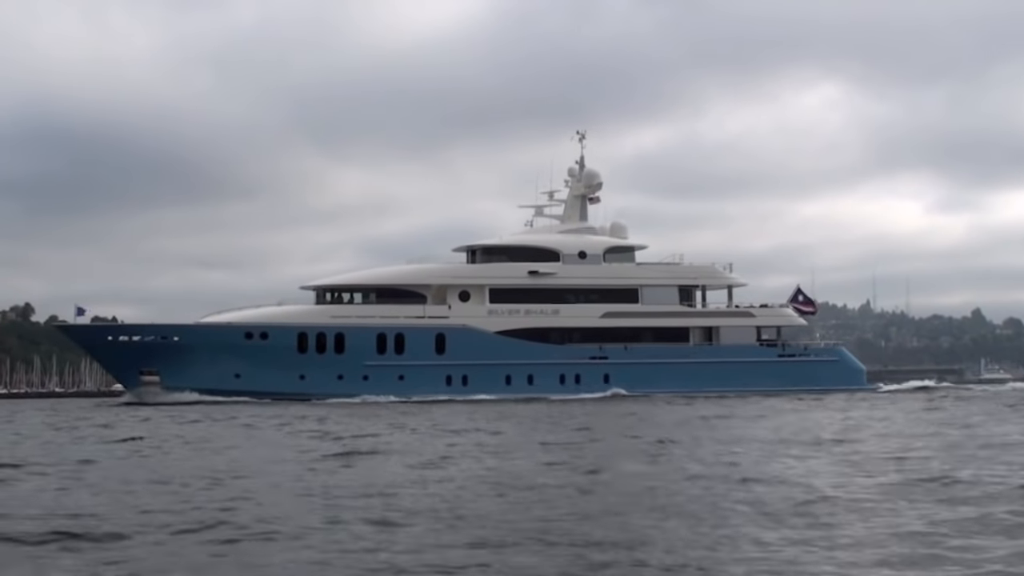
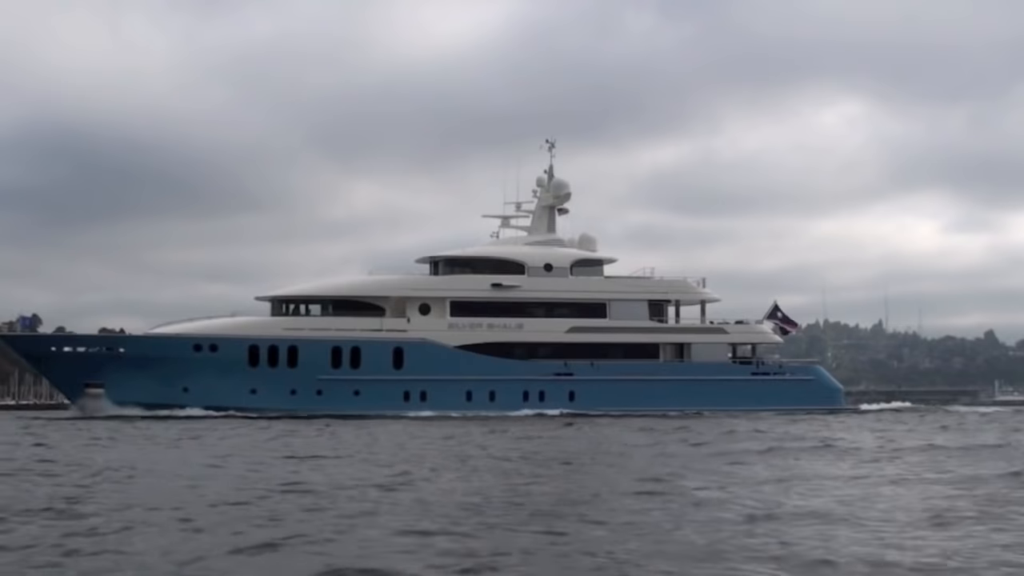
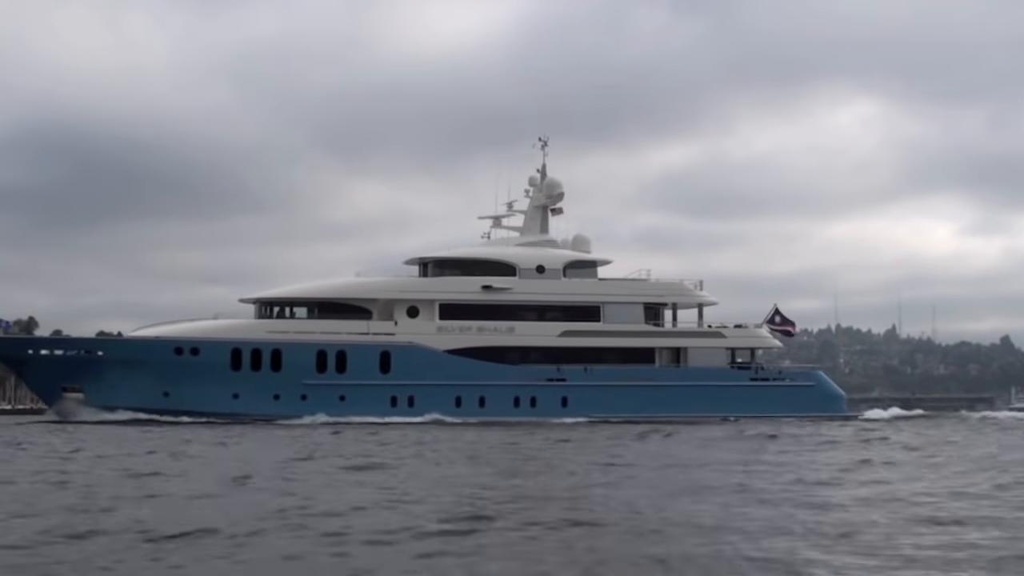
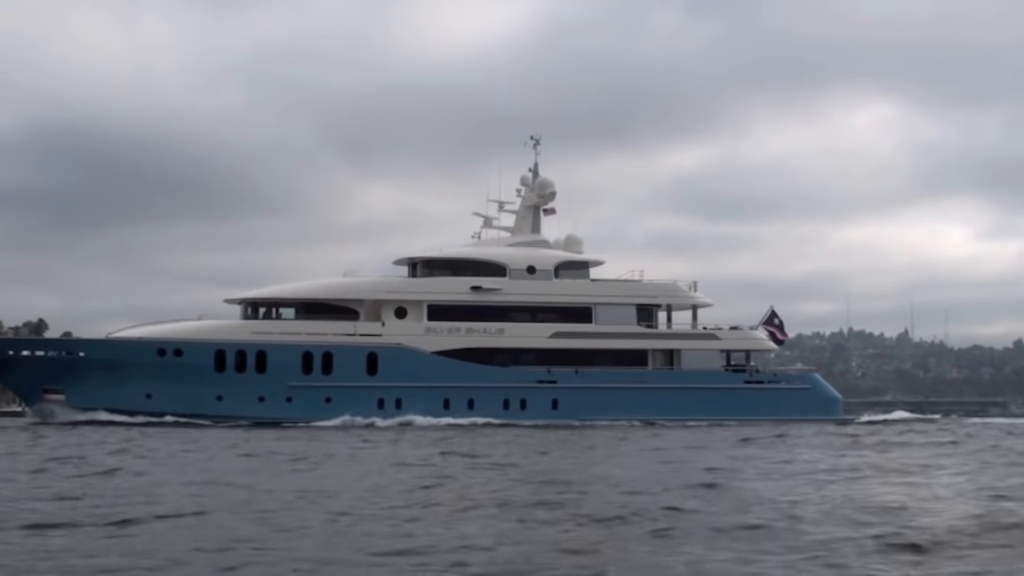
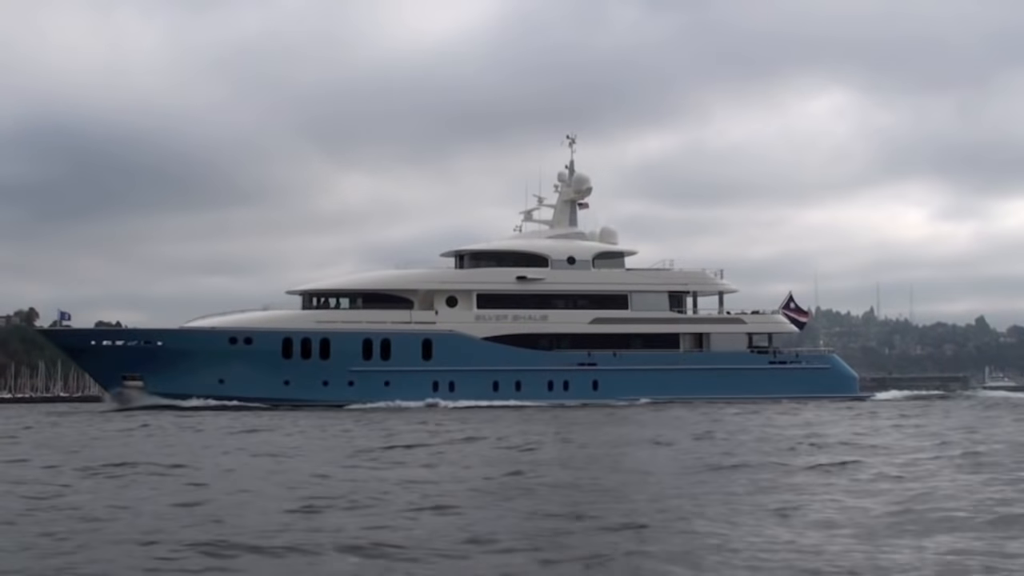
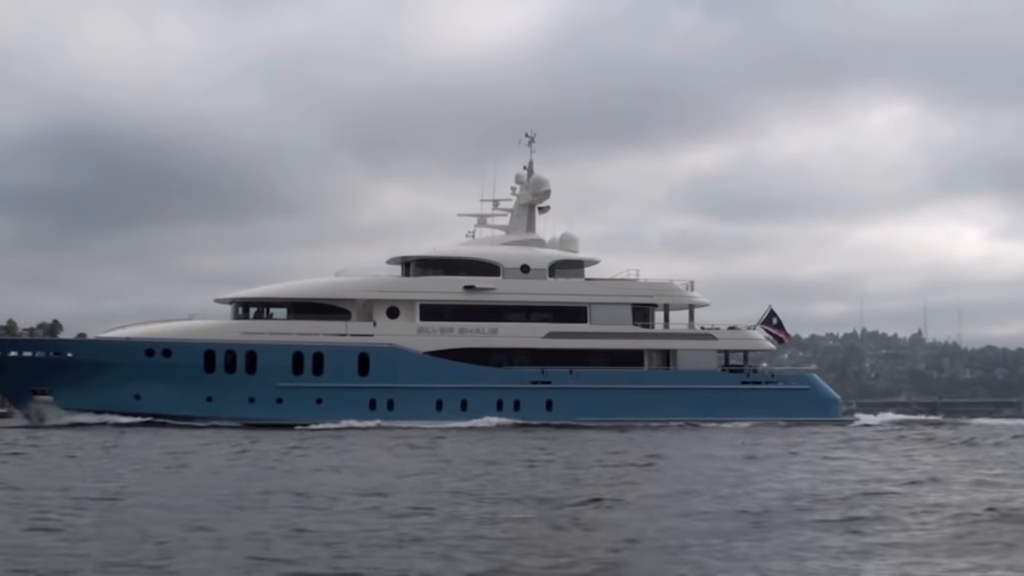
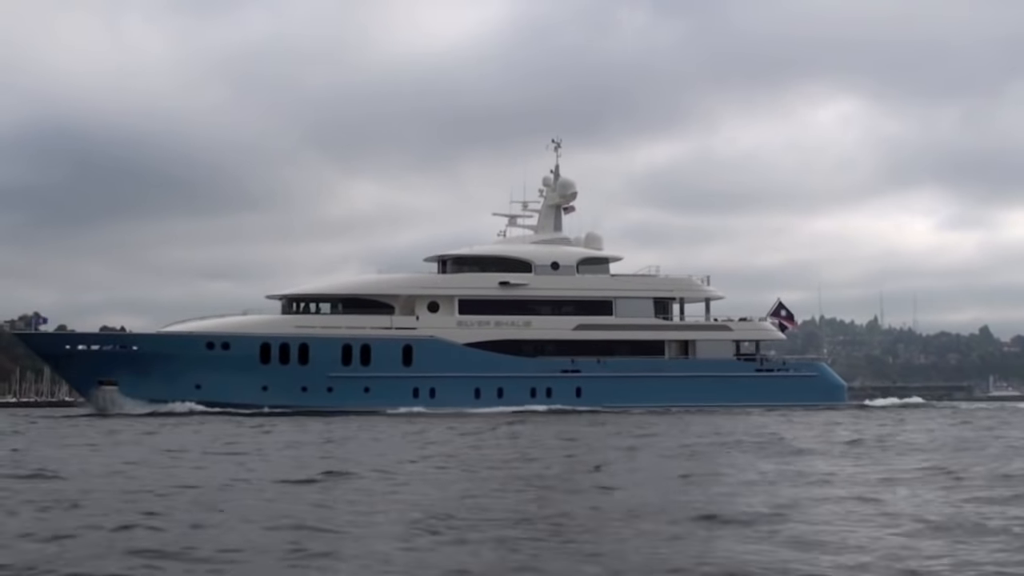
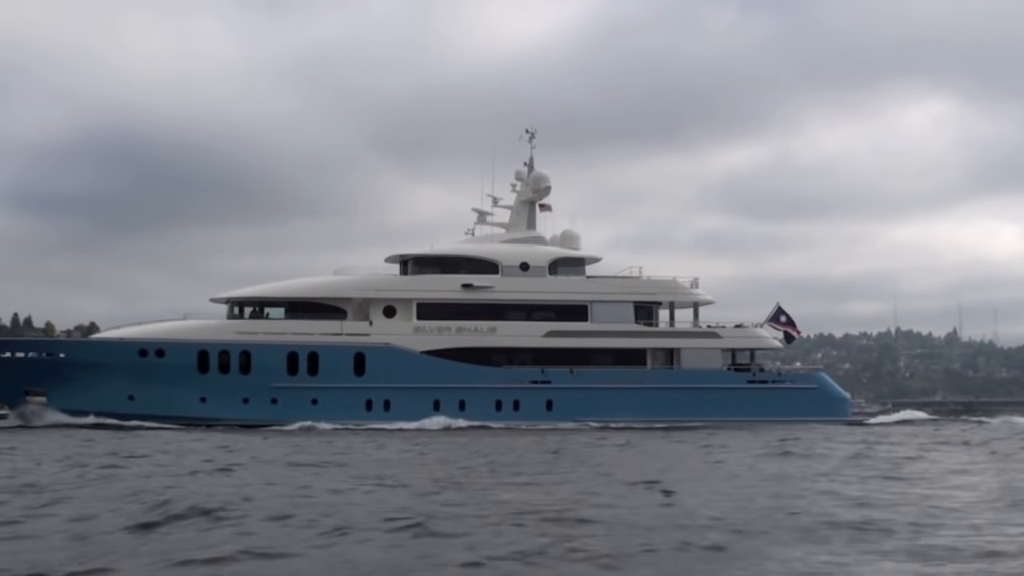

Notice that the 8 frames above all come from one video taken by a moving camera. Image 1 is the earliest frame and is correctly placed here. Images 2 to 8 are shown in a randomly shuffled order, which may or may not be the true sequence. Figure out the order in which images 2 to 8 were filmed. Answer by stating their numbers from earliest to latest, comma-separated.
5, 7, 2, 3, 4, 6, 8
